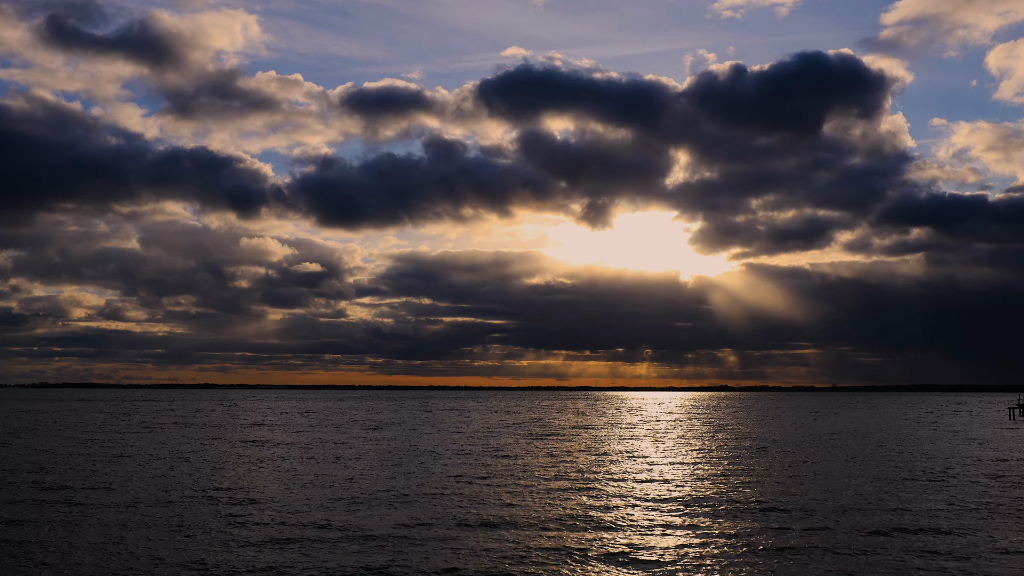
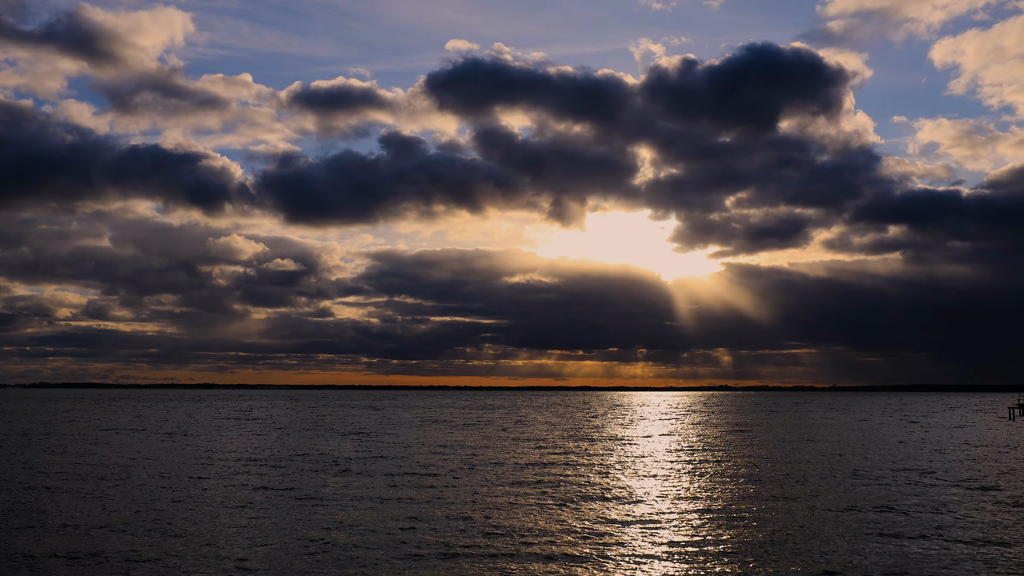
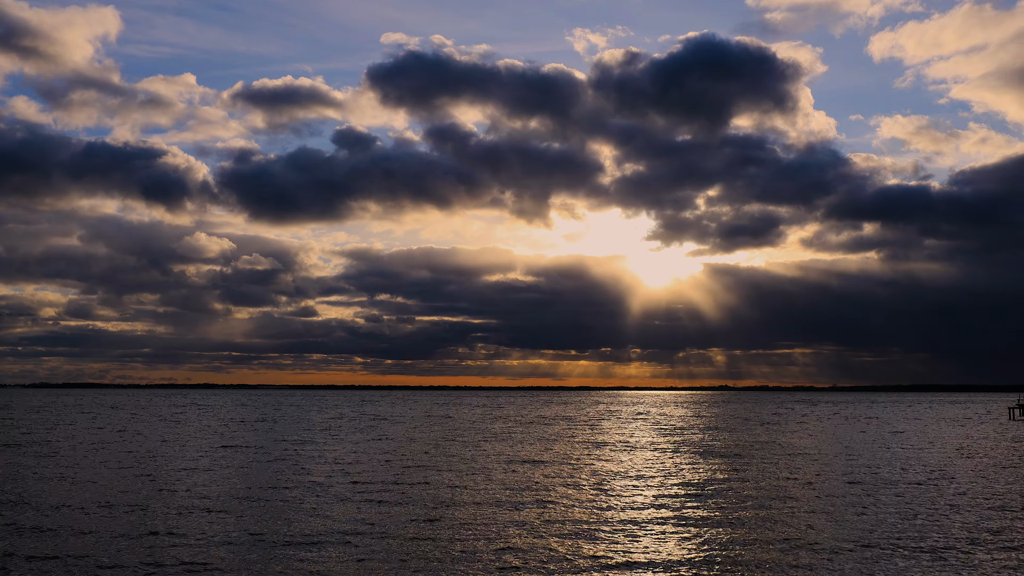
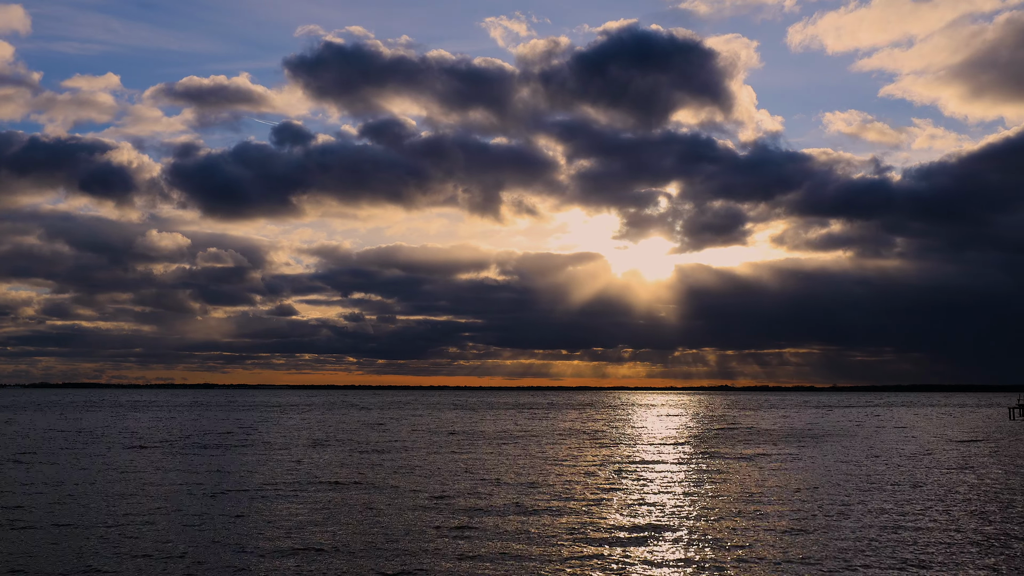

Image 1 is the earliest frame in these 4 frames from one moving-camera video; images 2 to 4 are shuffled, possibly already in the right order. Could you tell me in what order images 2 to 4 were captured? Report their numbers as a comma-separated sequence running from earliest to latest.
2, 3, 4
